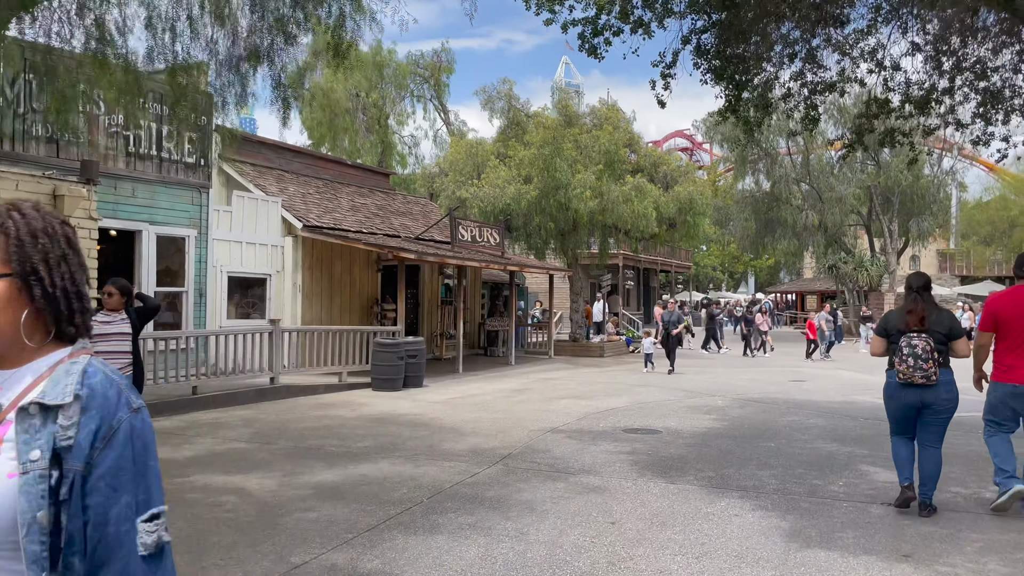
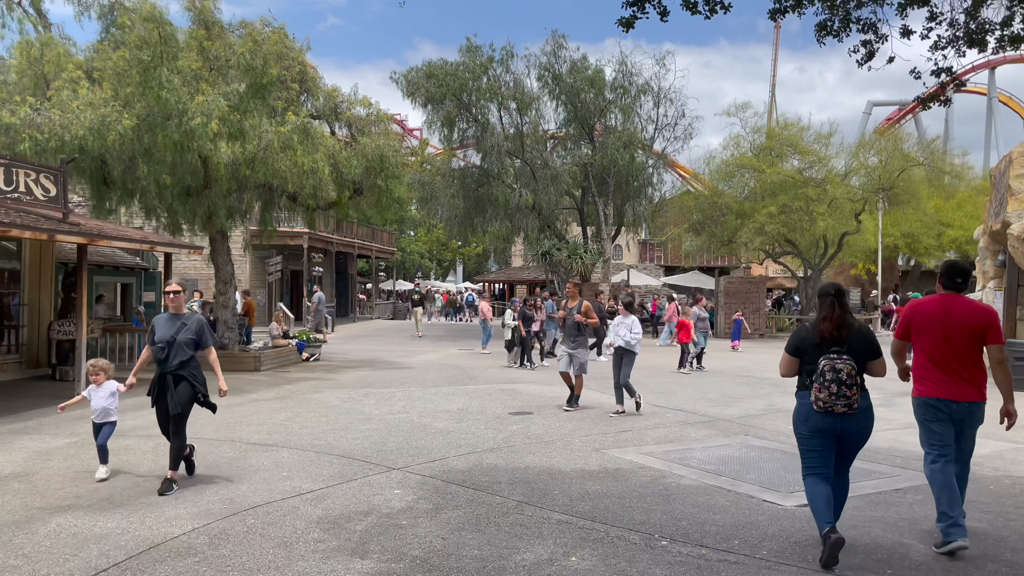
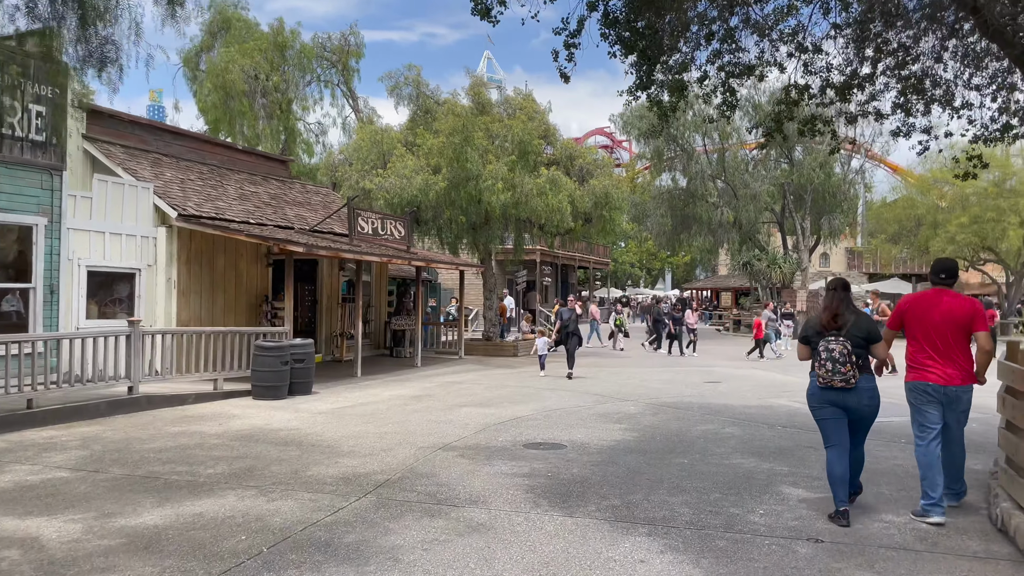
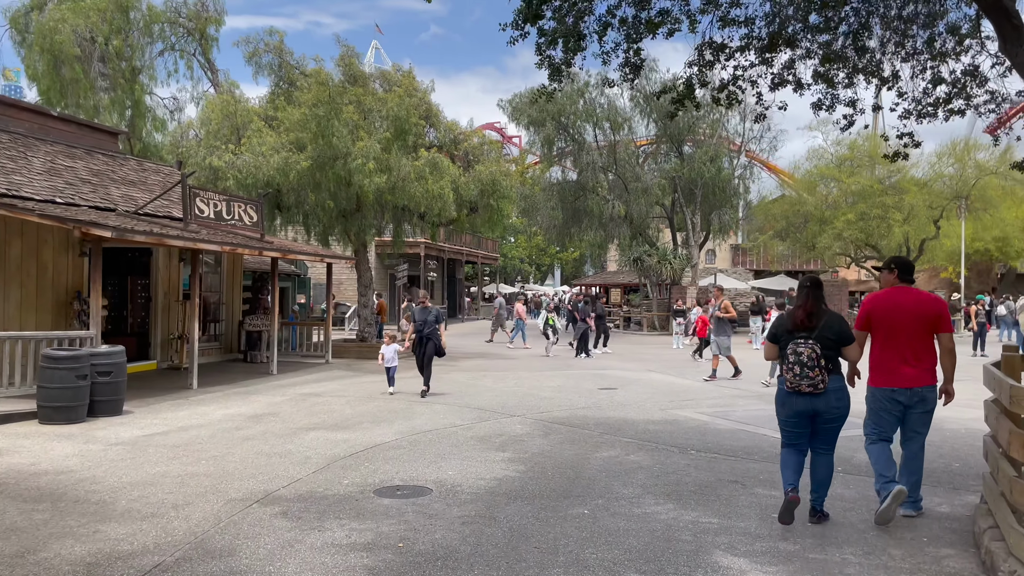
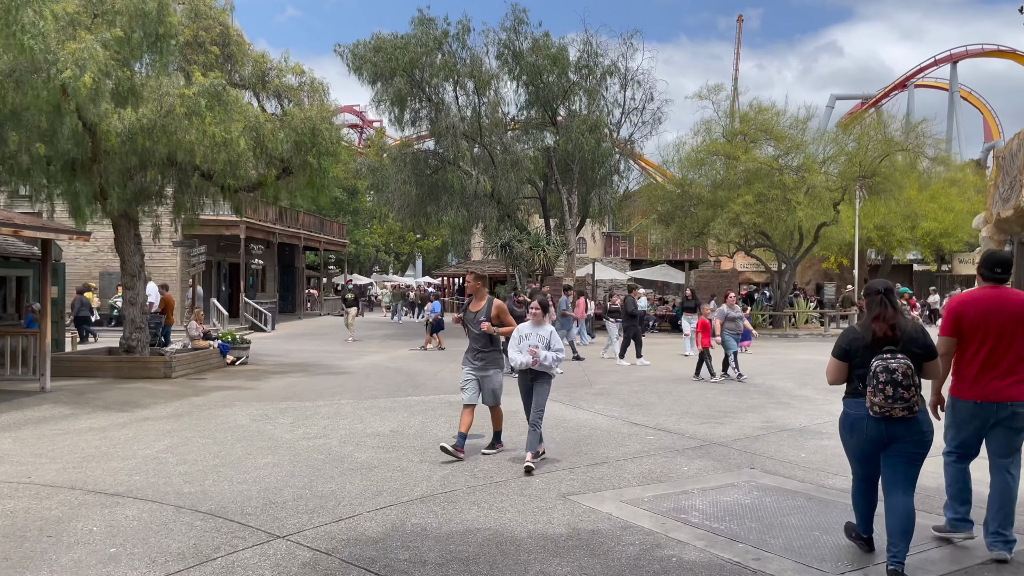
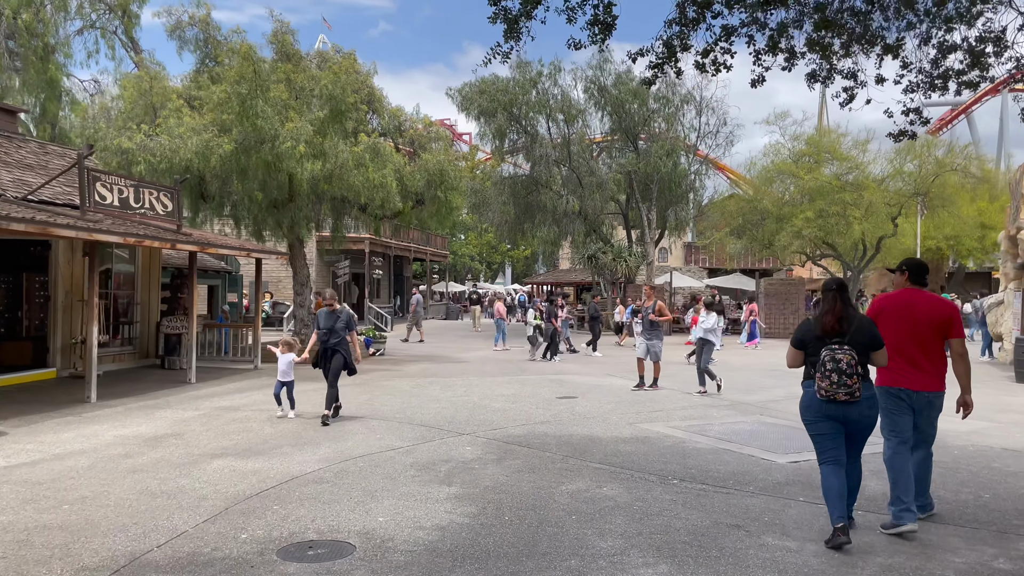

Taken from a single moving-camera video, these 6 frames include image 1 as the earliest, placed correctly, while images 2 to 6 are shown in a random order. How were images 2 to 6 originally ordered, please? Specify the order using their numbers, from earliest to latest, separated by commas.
3, 4, 6, 2, 5
